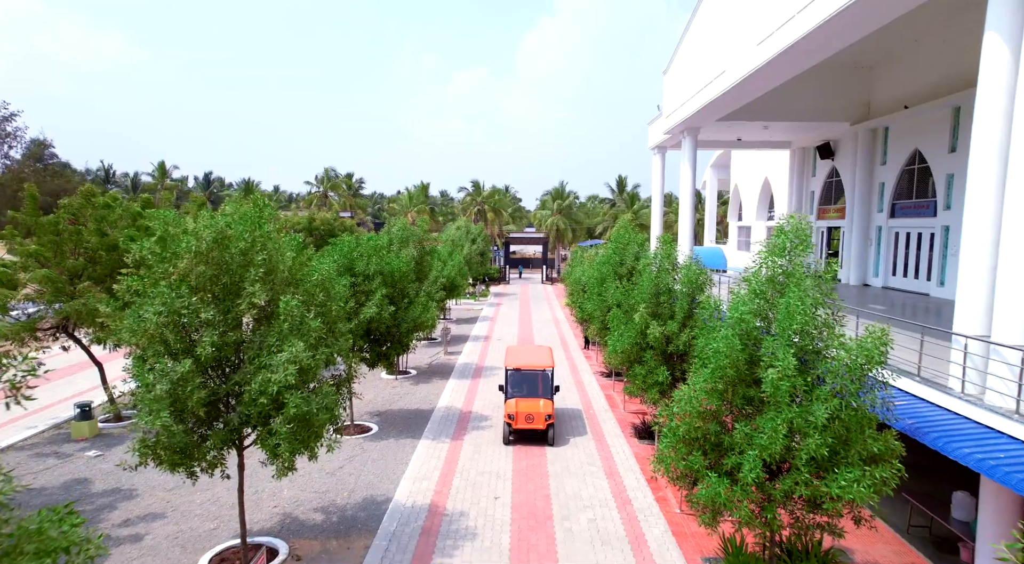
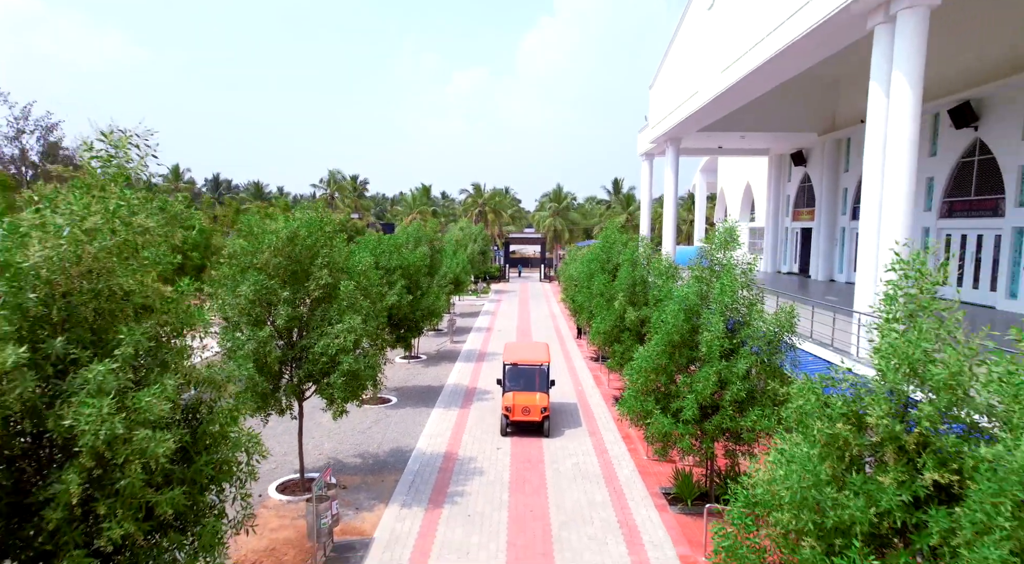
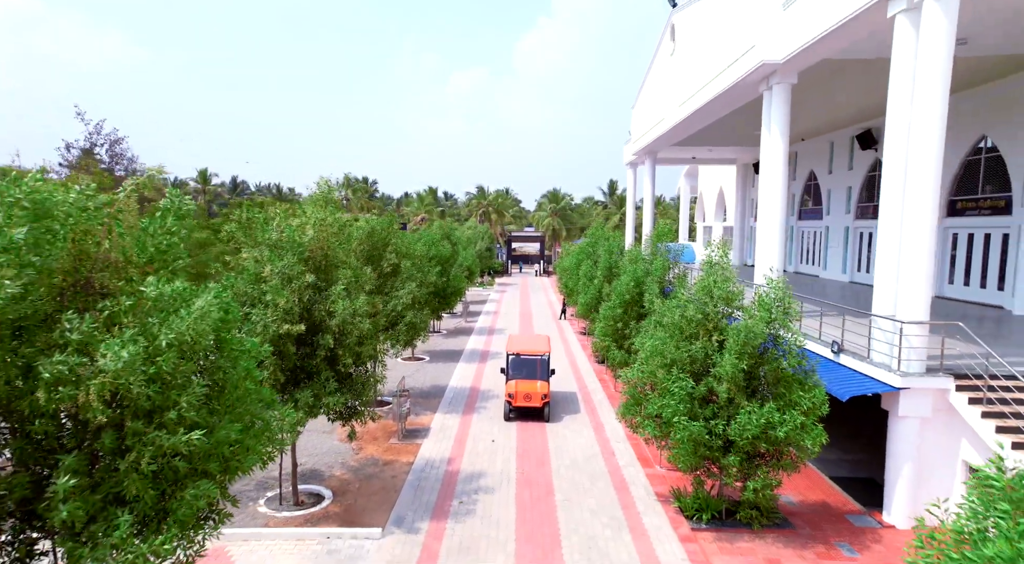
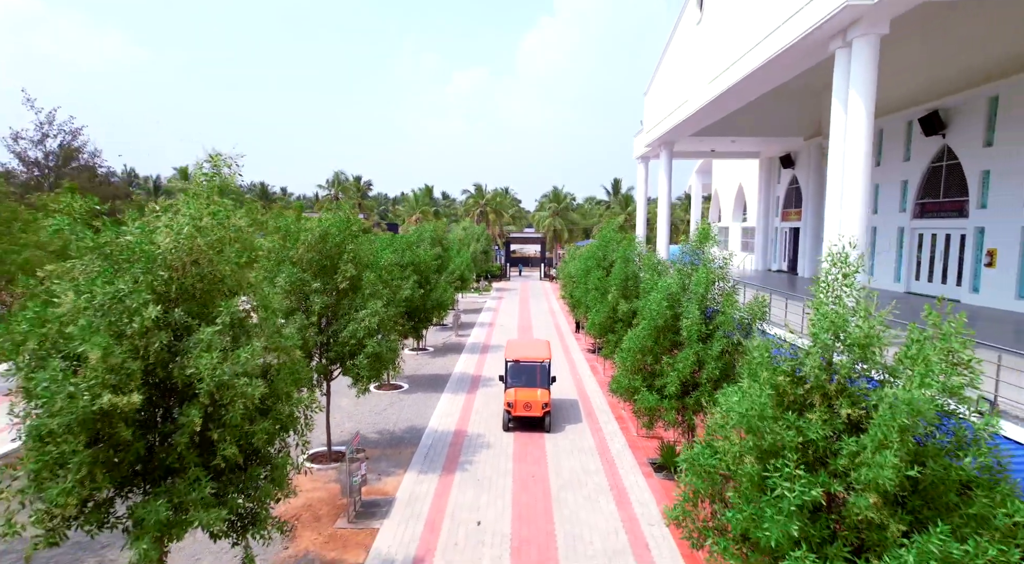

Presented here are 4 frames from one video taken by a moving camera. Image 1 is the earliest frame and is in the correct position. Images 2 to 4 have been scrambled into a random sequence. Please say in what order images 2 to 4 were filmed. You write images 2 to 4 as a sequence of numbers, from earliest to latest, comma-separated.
2, 4, 3
